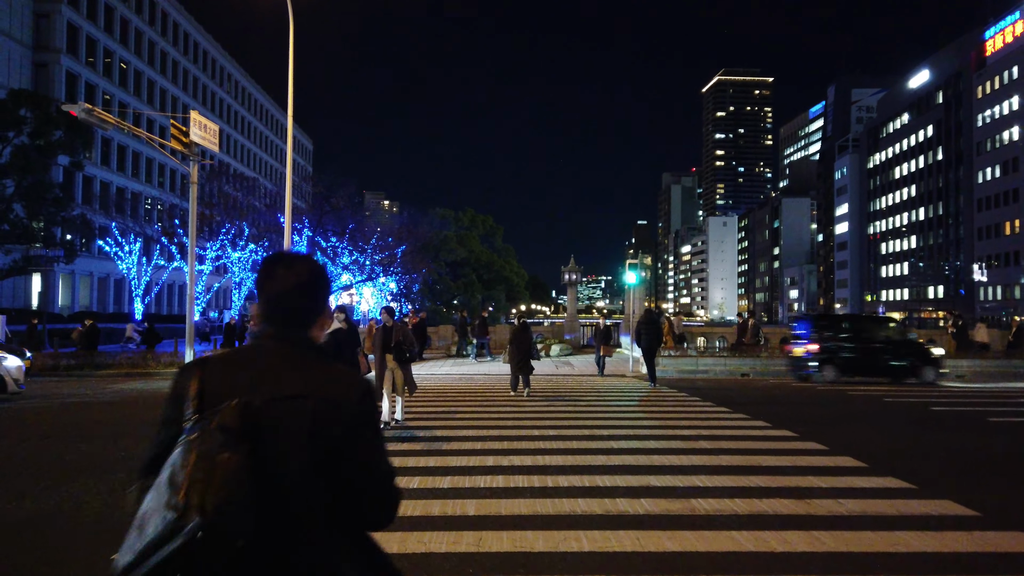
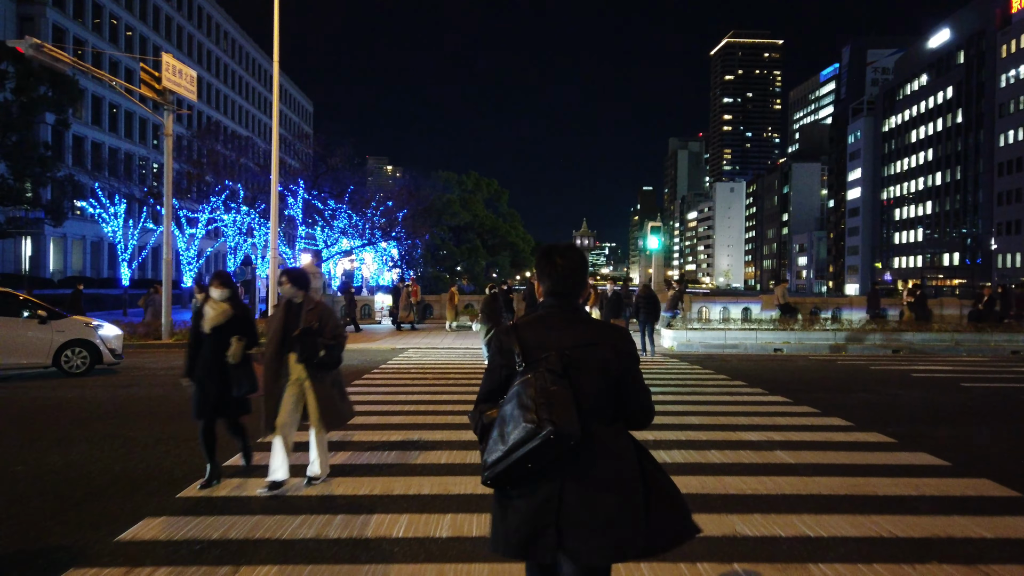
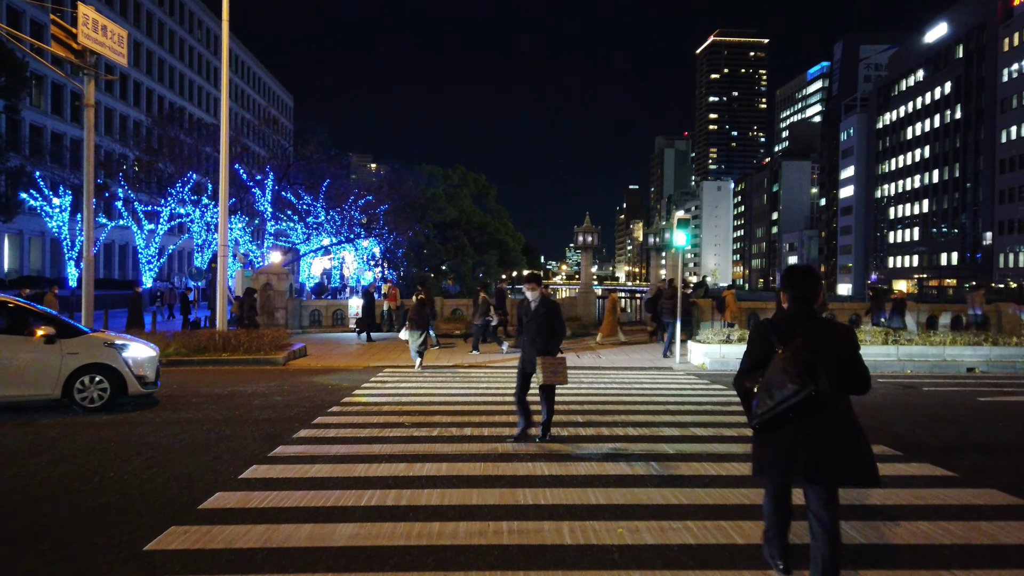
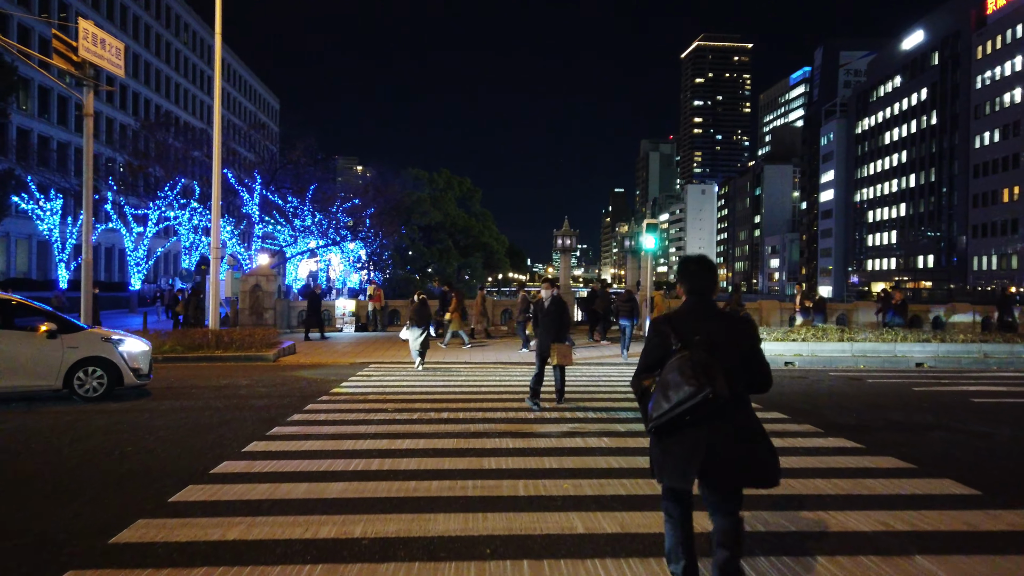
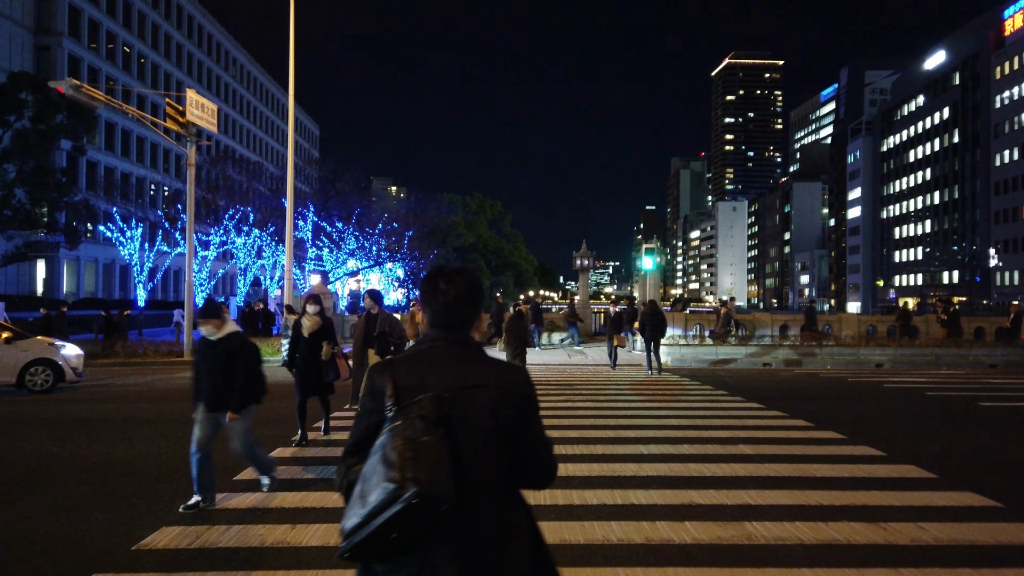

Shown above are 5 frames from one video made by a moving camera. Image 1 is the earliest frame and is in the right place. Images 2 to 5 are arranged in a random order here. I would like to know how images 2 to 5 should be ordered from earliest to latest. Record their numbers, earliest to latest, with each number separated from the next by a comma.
5, 2, 4, 3
